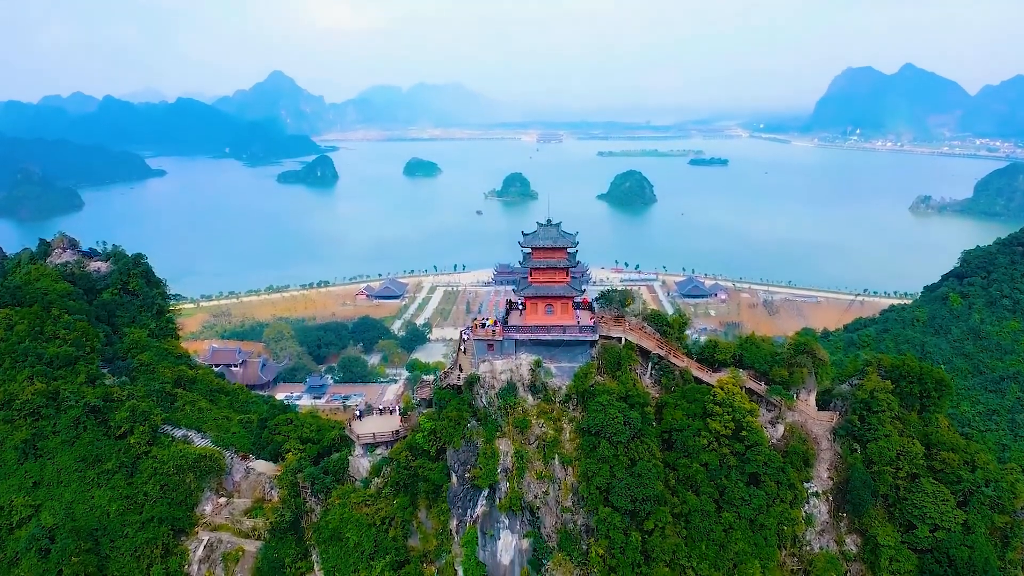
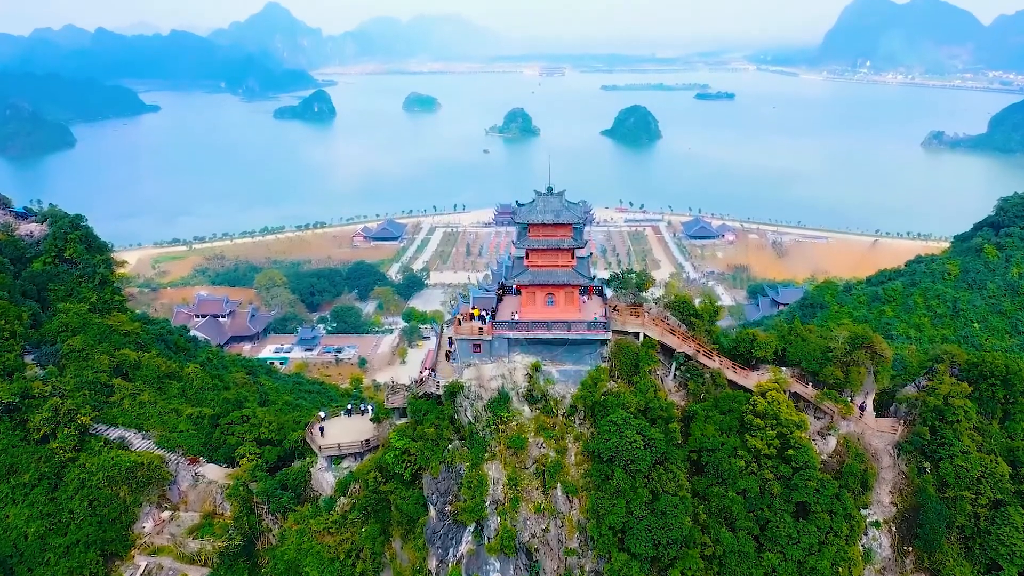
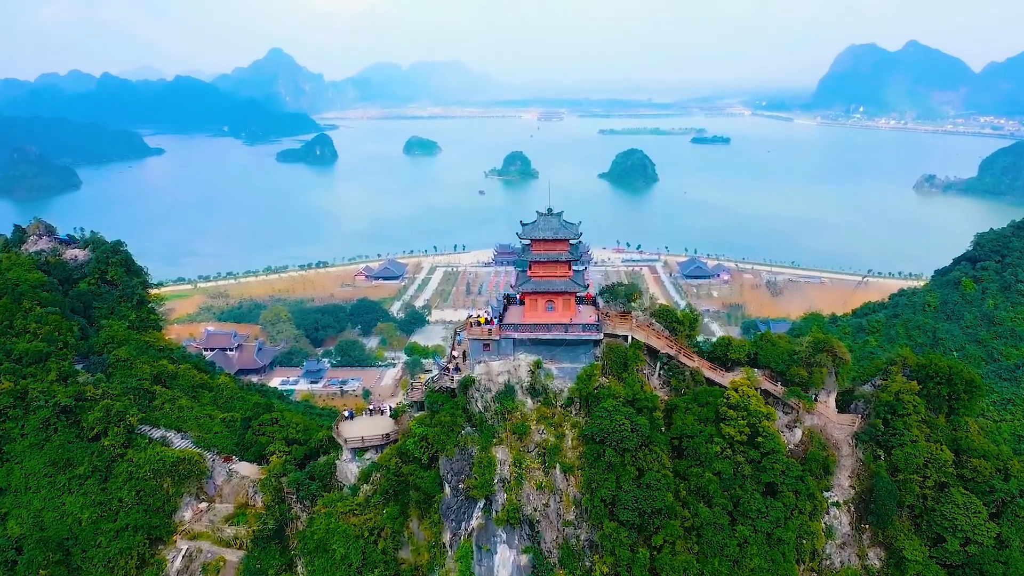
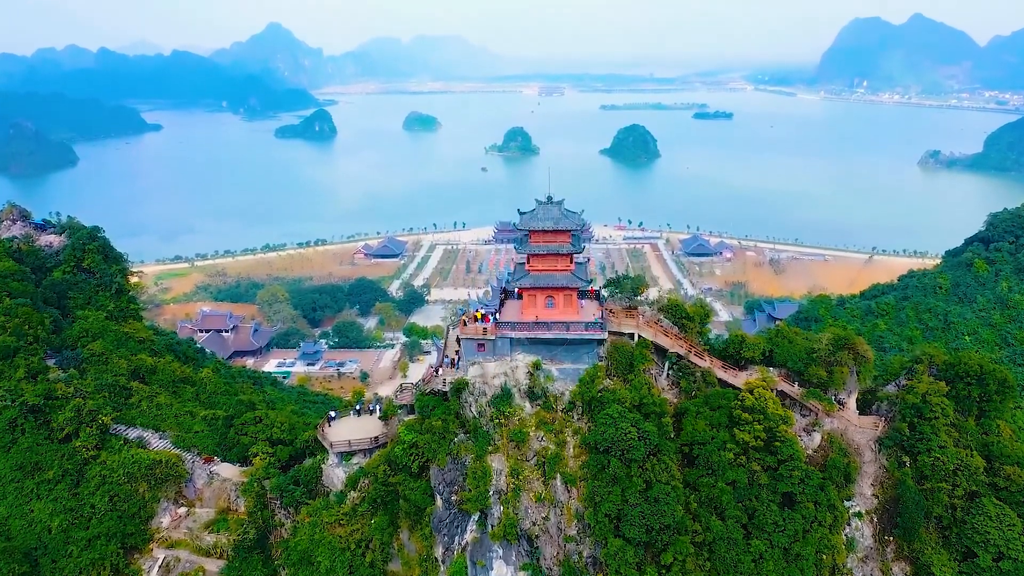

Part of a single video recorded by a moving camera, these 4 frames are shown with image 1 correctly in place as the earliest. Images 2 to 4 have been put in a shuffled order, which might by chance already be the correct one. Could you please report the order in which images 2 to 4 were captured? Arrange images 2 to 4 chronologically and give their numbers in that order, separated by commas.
3, 4, 2
